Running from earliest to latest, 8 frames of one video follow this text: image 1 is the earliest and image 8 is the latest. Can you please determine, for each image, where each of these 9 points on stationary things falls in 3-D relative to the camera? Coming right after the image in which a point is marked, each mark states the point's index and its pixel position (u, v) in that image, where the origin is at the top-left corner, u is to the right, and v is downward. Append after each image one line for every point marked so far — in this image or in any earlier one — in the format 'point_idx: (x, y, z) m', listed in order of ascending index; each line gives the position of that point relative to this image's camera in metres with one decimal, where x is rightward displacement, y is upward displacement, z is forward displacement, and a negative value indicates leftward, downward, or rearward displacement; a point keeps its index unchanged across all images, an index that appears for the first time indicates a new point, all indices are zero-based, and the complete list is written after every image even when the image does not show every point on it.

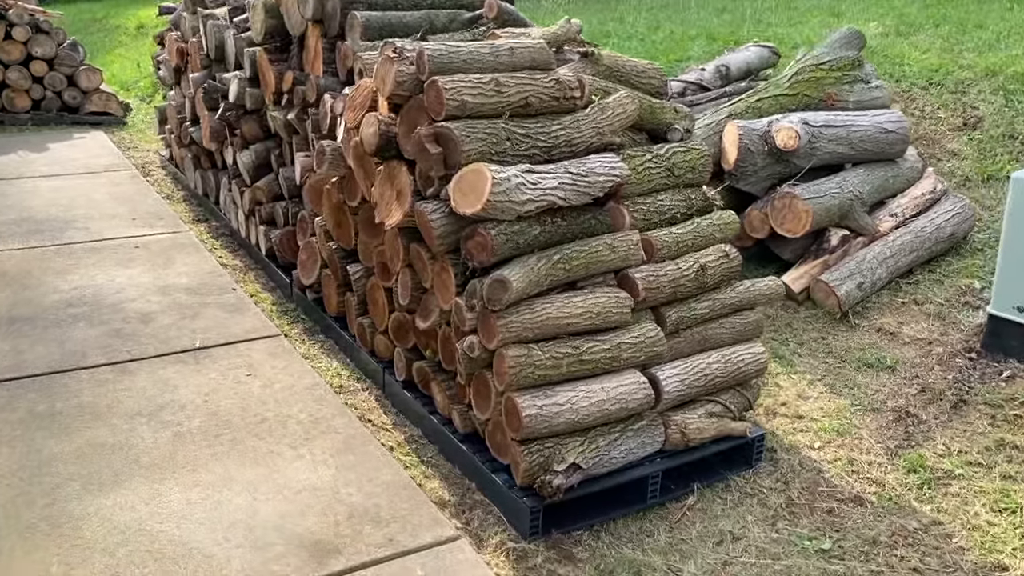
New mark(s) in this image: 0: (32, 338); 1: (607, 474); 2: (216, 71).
0: (-2.2, -0.2, +4.2) m
1: (+0.3, -0.6, +3.0) m
2: (-1.9, +1.4, +5.9) m
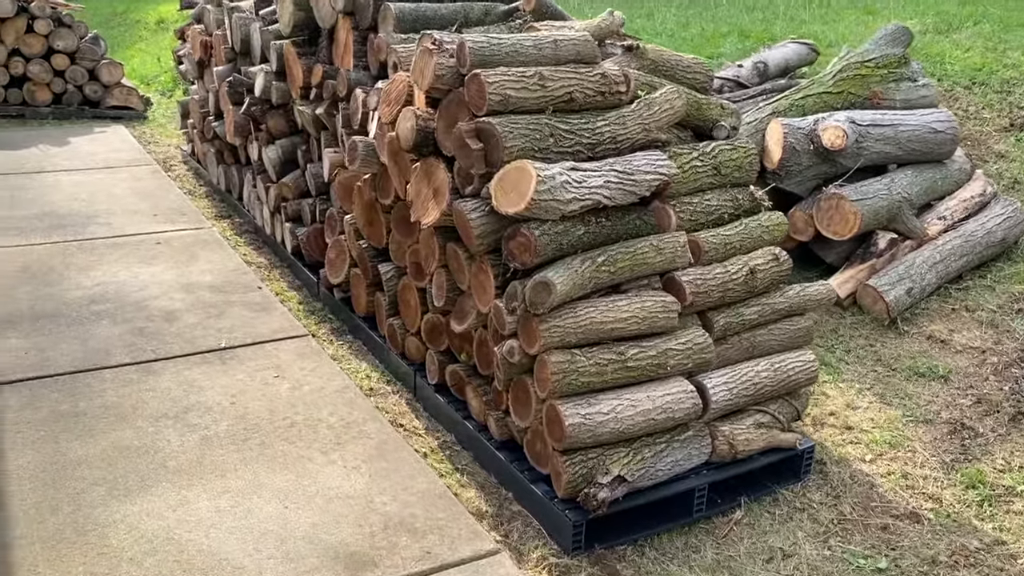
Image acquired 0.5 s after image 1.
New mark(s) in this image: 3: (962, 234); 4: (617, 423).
0: (-2.1, -0.2, +4.1) m
1: (+0.5, -0.6, +2.9) m
2: (-1.7, +1.4, +5.7) m
3: (+2.1, +0.2, +4.1) m
4: (+0.3, -0.4, +2.8) m
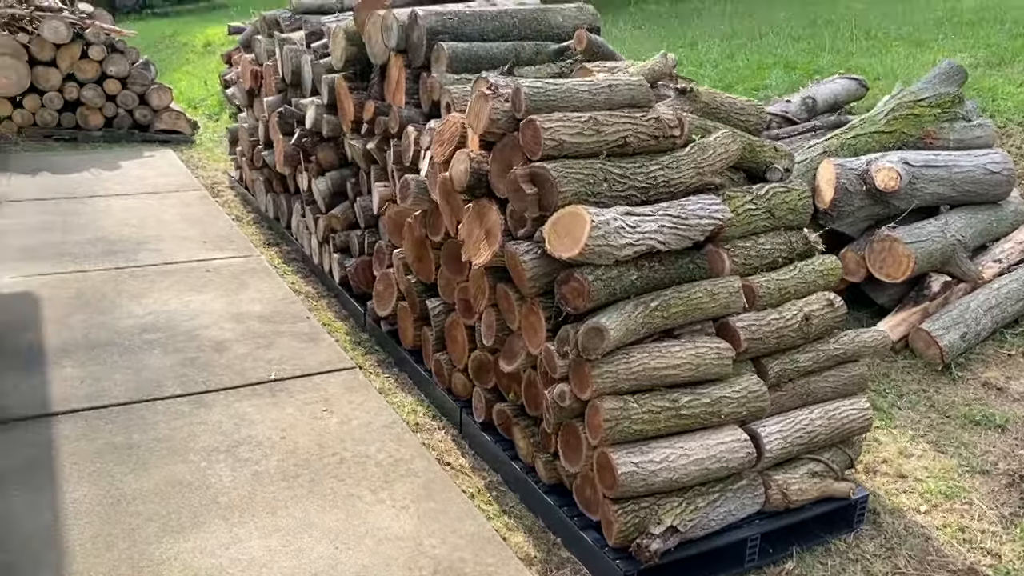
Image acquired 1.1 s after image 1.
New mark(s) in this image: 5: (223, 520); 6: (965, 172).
0: (-1.9, -0.4, +4.2) m
1: (+0.6, -0.8, +2.9) m
2: (-1.4, +1.3, +5.8) m
3: (+2.3, 0.0, +4.0) m
4: (+0.5, -0.6, +2.8) m
5: (-1.0, -0.8, +3.1) m
6: (+2.1, +0.5, +4.2) m
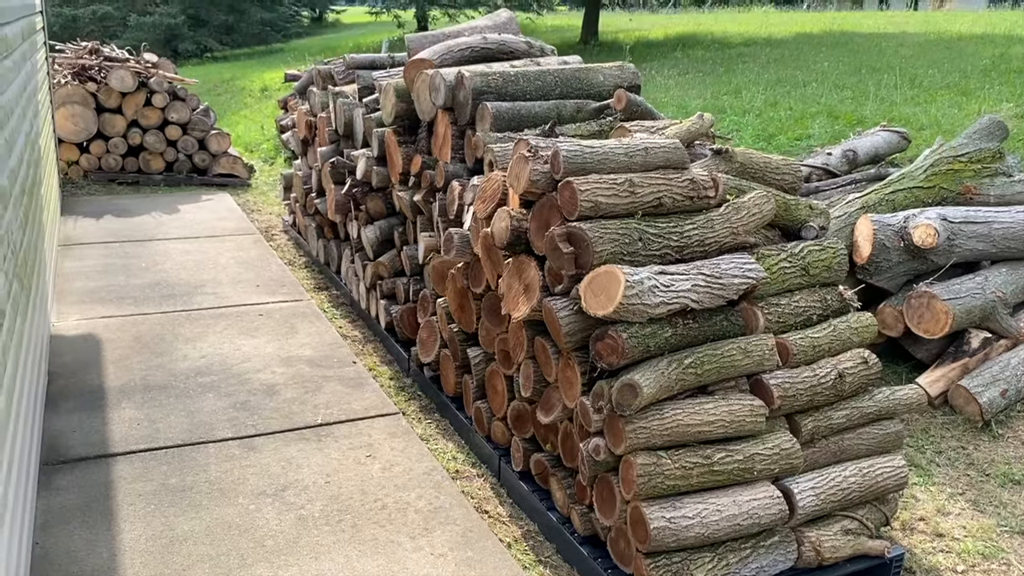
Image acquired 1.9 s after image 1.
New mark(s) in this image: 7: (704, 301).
0: (-1.7, -0.6, +4.3) m
1: (+0.7, -1.0, +2.9) m
2: (-1.1, +1.0, +6.1) m
3: (+2.5, -0.2, +4.0) m
4: (+0.6, -0.8, +2.9) m
5: (-0.9, -1.0, +3.2) m
6: (+2.3, +0.3, +4.2) m
7: (+0.7, 0.0, +3.0) m
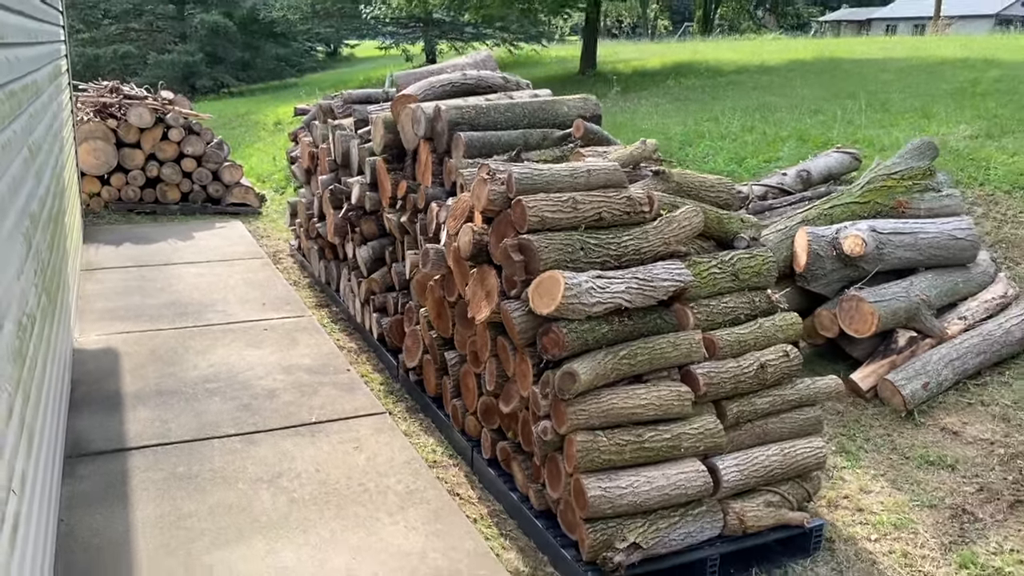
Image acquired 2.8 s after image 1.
0: (-1.8, -0.7, +4.8) m
1: (+0.6, -1.0, +3.4) m
2: (-1.3, +0.8, +6.6) m
3: (+2.3, -0.2, +4.4) m
4: (+0.4, -0.8, +3.3) m
5: (-1.0, -1.0, +3.6) m
6: (+2.2, +0.3, +4.6) m
7: (+0.5, -0.1, +3.5) m
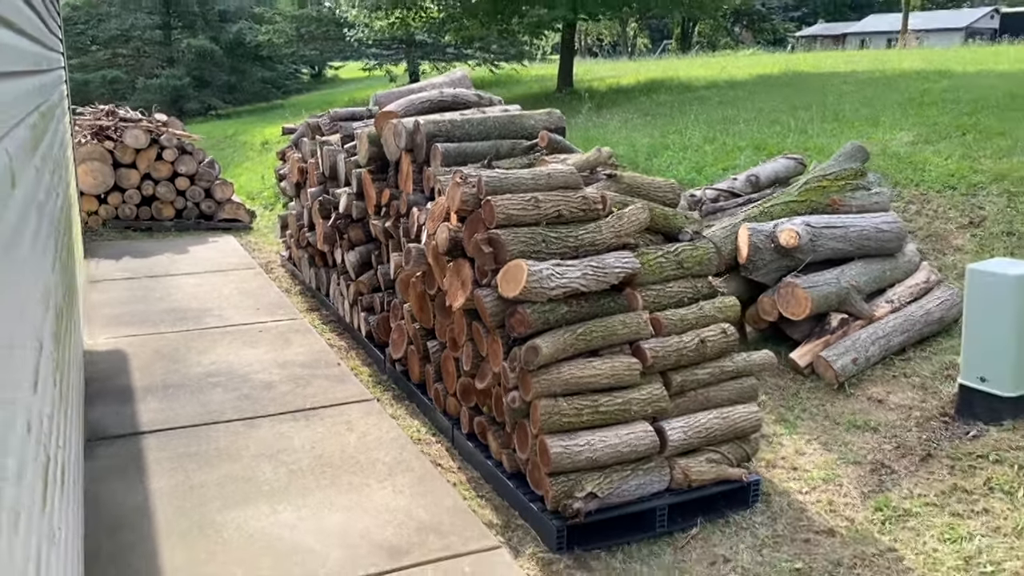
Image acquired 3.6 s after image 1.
0: (-1.9, -0.7, +5.3) m
1: (+0.5, -0.9, +3.9) m
2: (-1.4, +0.8, +7.1) m
3: (+2.2, -0.1, +5.0) m
4: (+0.3, -0.7, +3.8) m
5: (-1.1, -1.0, +4.1) m
6: (+2.0, +0.3, +5.2) m
7: (+0.4, 0.0, +4.0) m
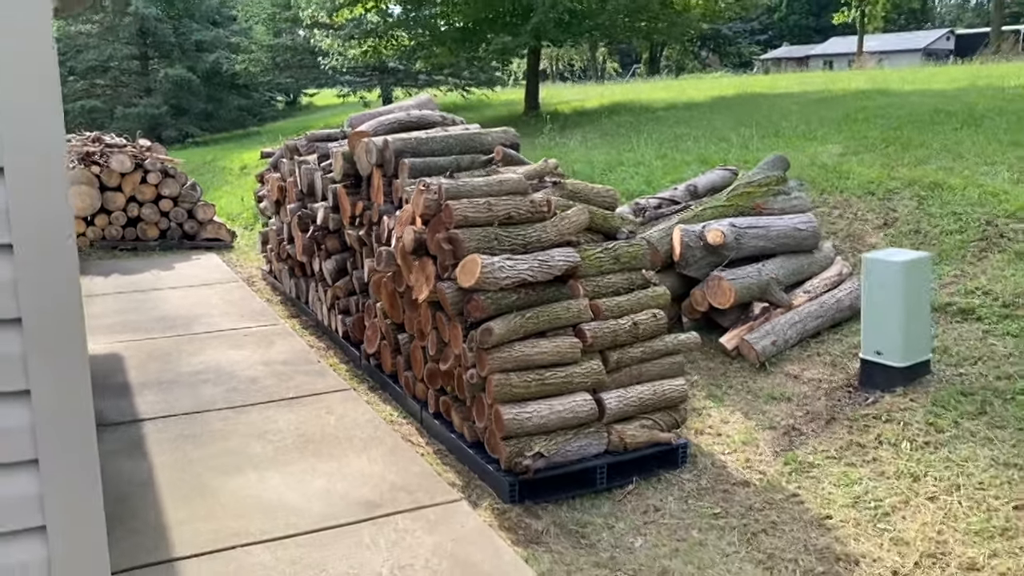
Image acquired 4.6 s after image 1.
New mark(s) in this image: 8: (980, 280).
0: (-2.2, -0.7, +5.9) m
1: (+0.3, -0.9, +4.5) m
2: (-1.8, +0.7, +7.7) m
3: (+1.9, -0.1, +5.7) m
4: (+0.1, -0.6, +4.4) m
5: (-1.3, -0.9, +4.7) m
6: (+1.7, +0.4, +5.9) m
7: (+0.1, +0.1, +4.7) m
8: (+2.9, +0.1, +5.7) m
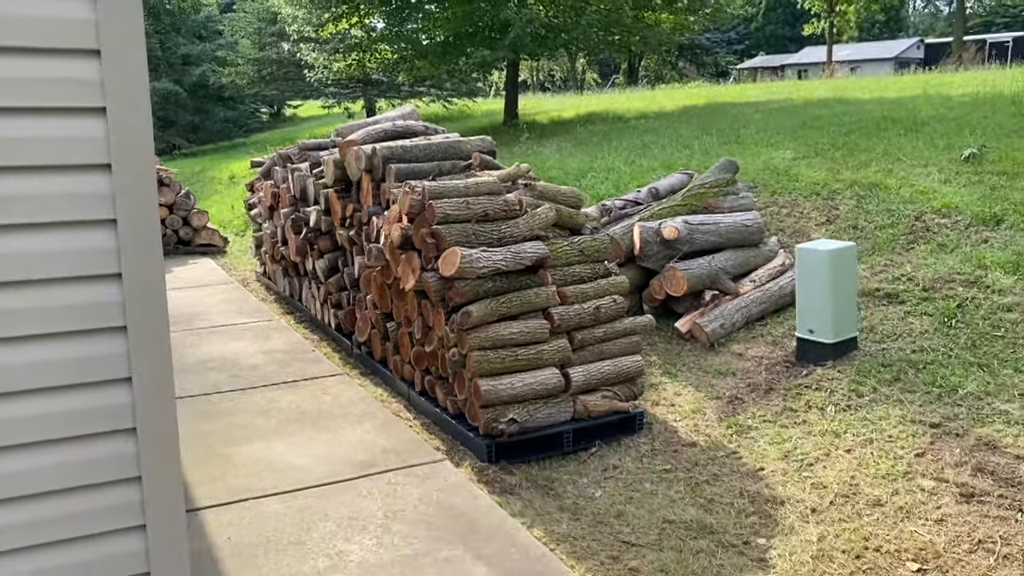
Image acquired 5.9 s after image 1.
0: (-2.3, -0.7, +6.5) m
1: (+0.1, -0.8, +5.1) m
2: (-2.0, +0.8, +8.3) m
3: (+1.8, 0.0, +6.3) m
4: (0.0, -0.6, +5.1) m
5: (-1.5, -0.9, +5.3) m
6: (+1.6, +0.5, +6.5) m
7: (0.0, +0.1, +5.3) m
8: (+2.8, +0.1, +6.4) m
